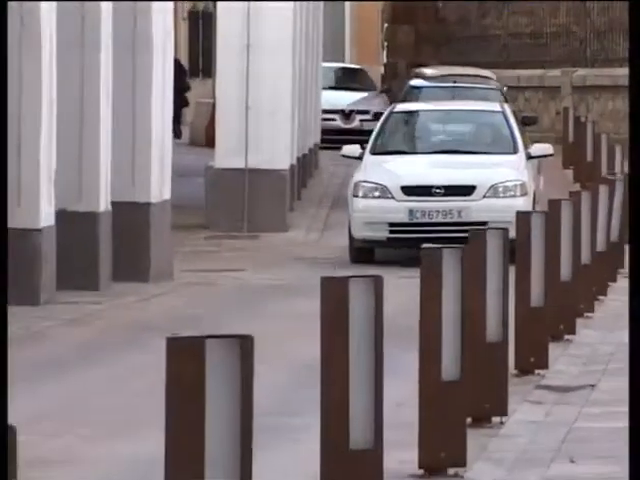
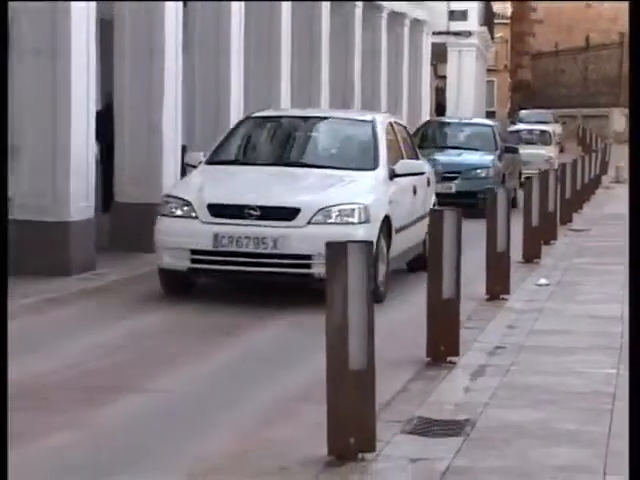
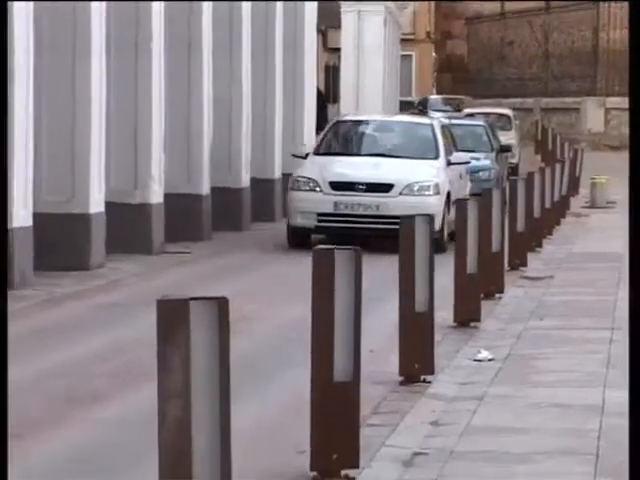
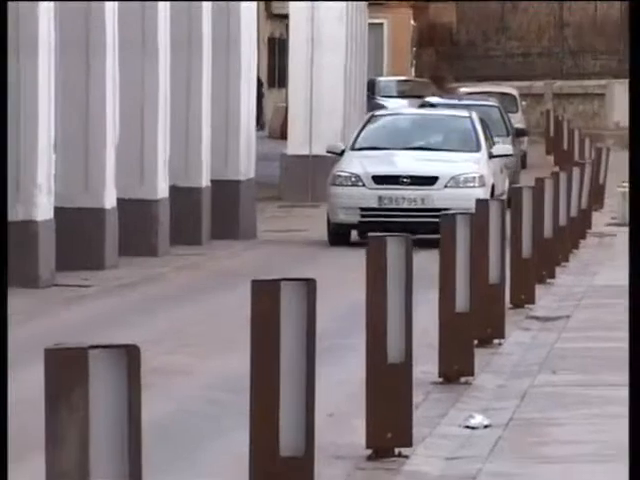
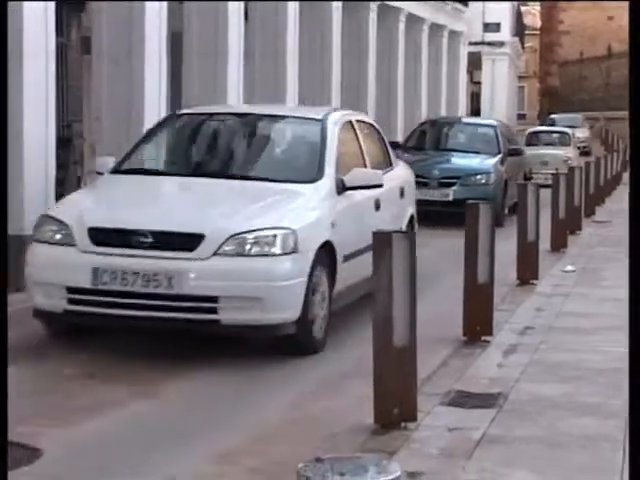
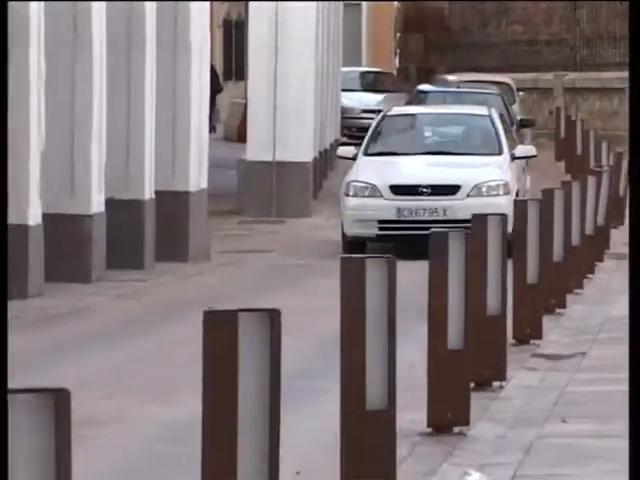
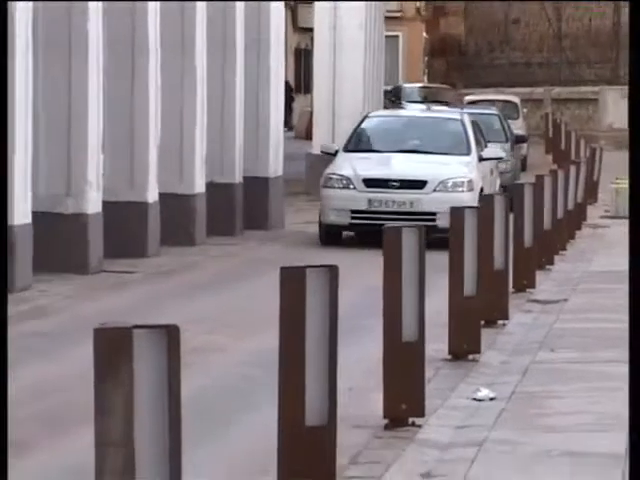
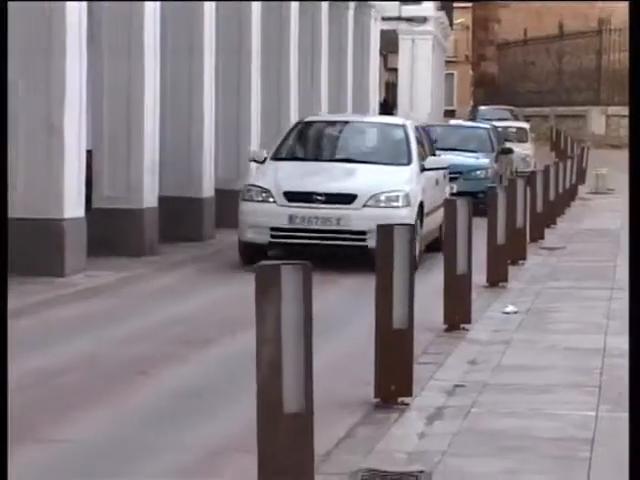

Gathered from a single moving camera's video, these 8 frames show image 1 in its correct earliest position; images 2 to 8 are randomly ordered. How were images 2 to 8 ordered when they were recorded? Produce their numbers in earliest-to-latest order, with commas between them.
6, 4, 7, 3, 8, 2, 5
